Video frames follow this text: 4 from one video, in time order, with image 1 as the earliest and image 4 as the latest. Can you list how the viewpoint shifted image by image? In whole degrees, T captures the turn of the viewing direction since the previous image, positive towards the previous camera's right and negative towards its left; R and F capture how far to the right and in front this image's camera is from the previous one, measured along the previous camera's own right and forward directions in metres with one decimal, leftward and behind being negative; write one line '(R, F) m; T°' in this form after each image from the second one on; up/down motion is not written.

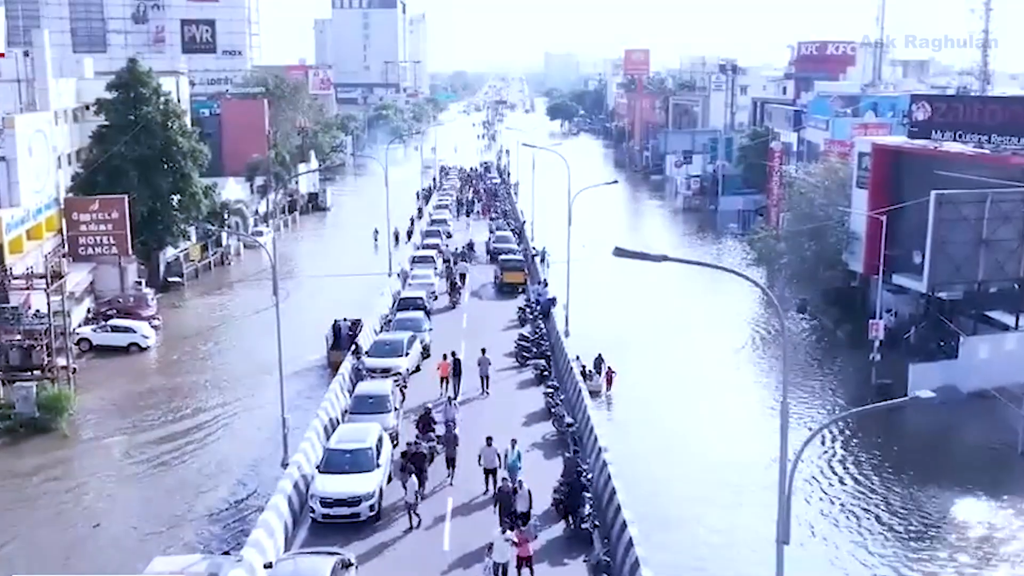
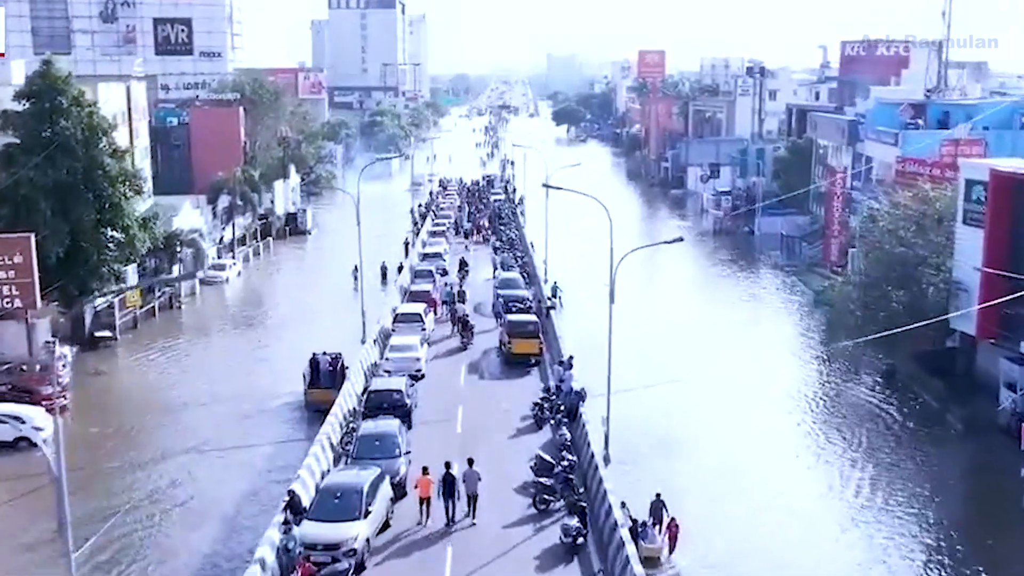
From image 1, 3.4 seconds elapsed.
(-0.2, +8.1) m; 0°
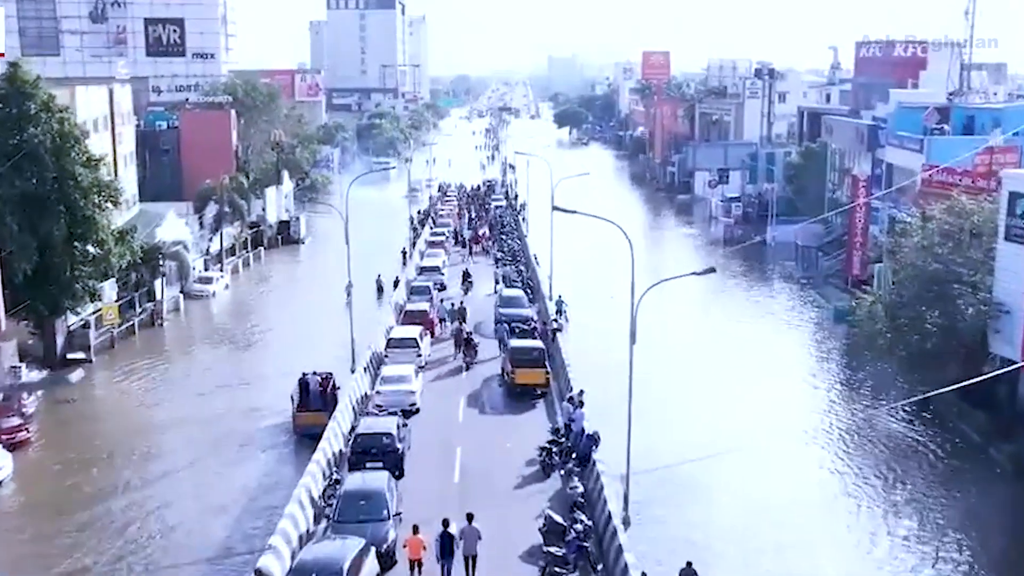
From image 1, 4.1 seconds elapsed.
(-0.1, +2.3) m; 0°
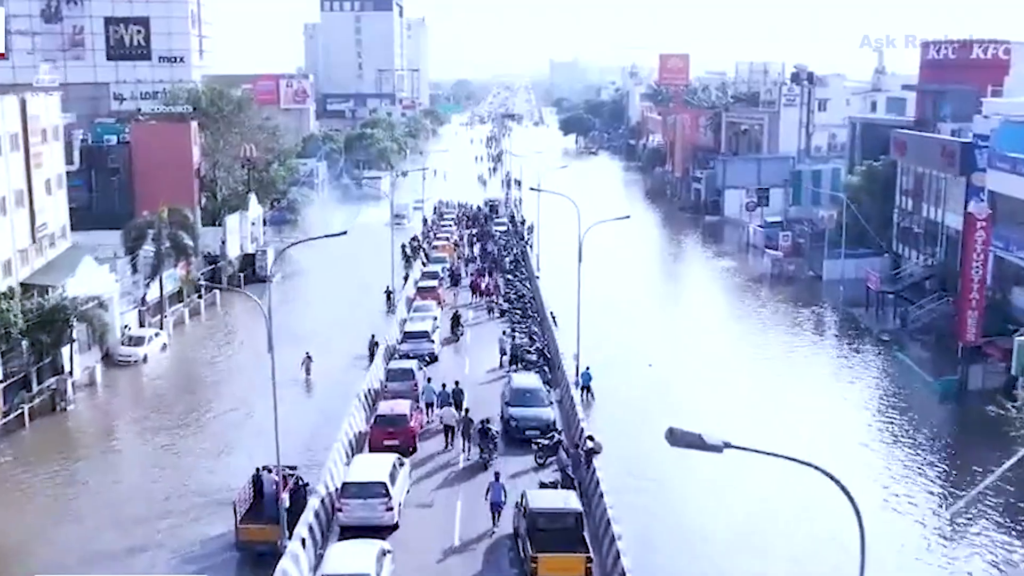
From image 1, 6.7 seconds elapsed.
(-0.2, +8.8) m; 0°
